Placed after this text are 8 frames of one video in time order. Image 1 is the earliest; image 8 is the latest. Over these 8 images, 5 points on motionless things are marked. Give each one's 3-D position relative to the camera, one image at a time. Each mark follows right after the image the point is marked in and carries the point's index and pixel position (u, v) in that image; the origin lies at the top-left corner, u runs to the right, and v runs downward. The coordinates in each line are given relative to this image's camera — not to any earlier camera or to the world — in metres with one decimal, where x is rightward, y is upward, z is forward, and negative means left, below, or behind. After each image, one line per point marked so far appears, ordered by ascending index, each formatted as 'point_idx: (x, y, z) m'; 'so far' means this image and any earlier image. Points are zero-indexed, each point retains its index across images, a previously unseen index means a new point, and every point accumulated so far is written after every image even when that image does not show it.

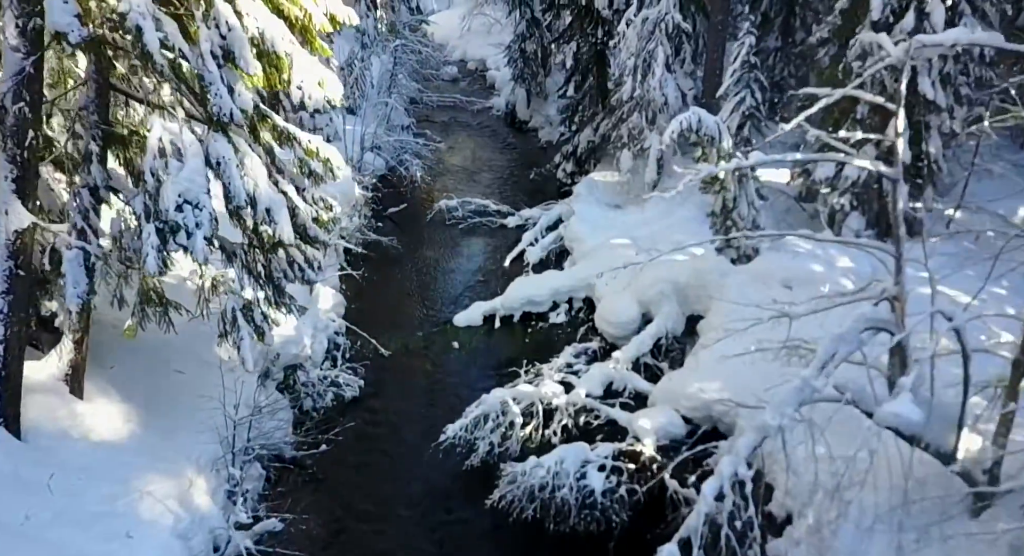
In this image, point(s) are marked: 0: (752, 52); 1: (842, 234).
0: (+4.2, +3.9, +14.5) m
1: (+5.4, +0.7, +13.5) m
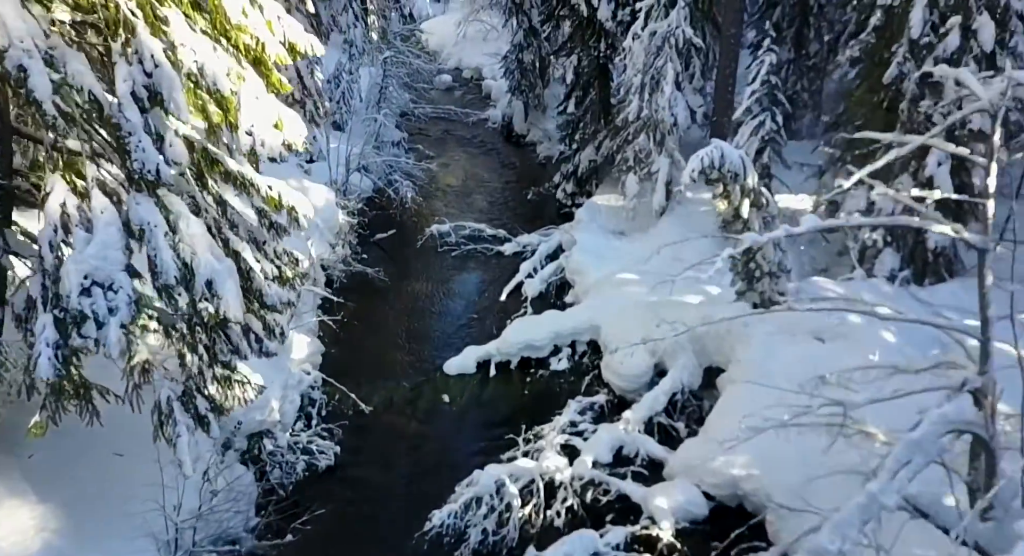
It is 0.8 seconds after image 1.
0: (+4.1, +3.3, +13.2) m
1: (+5.3, +0.1, +12.2) m
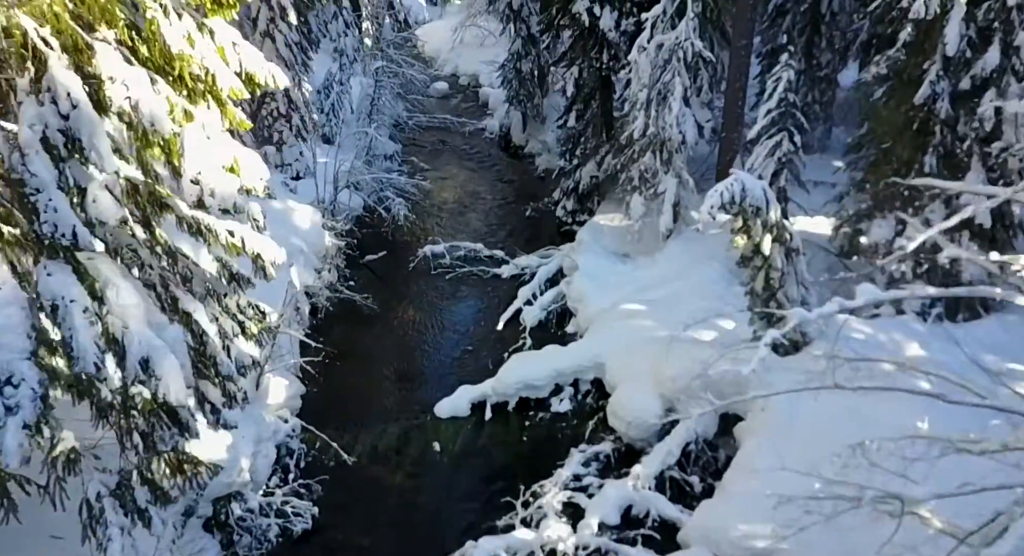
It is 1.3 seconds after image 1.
0: (+4.1, +2.8, +12.2) m
1: (+5.3, -0.4, +11.2) m
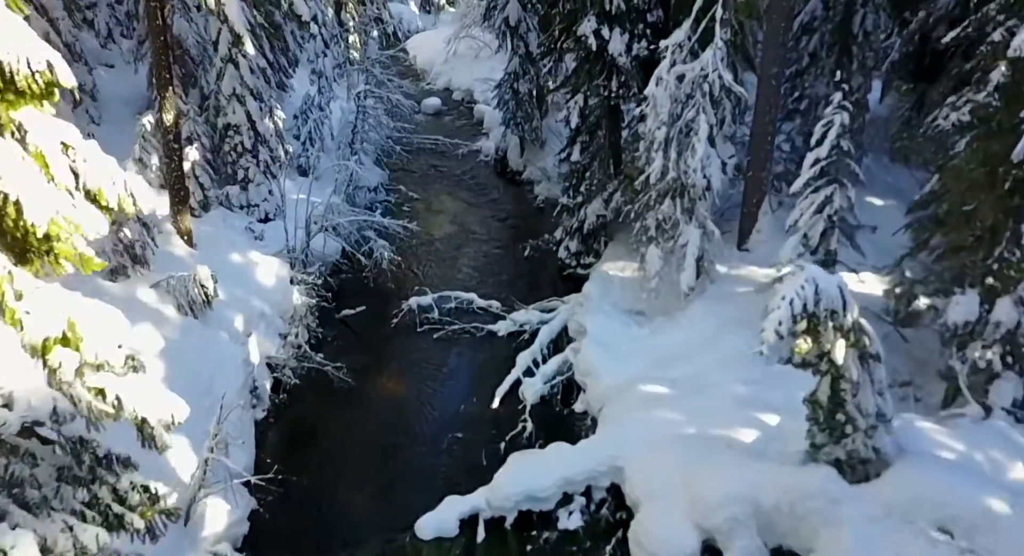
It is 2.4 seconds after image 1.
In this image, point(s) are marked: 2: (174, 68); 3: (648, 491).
0: (+4.0, +1.8, +10.1) m
1: (+5.3, -1.4, +9.1) m
2: (-6.2, +3.9, +15.4) m
3: (+1.5, -2.4, +9.2) m
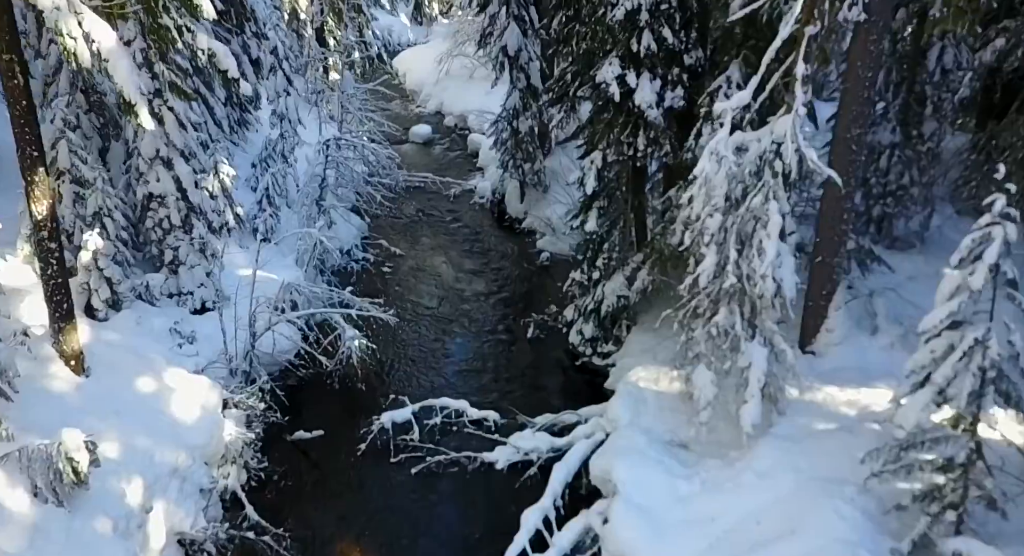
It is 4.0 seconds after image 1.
0: (+4.1, +0.2, +6.8) m
1: (+5.3, -3.0, +5.7) m
2: (-6.2, +2.2, +12.0) m
3: (+1.6, -3.9, +5.8) m
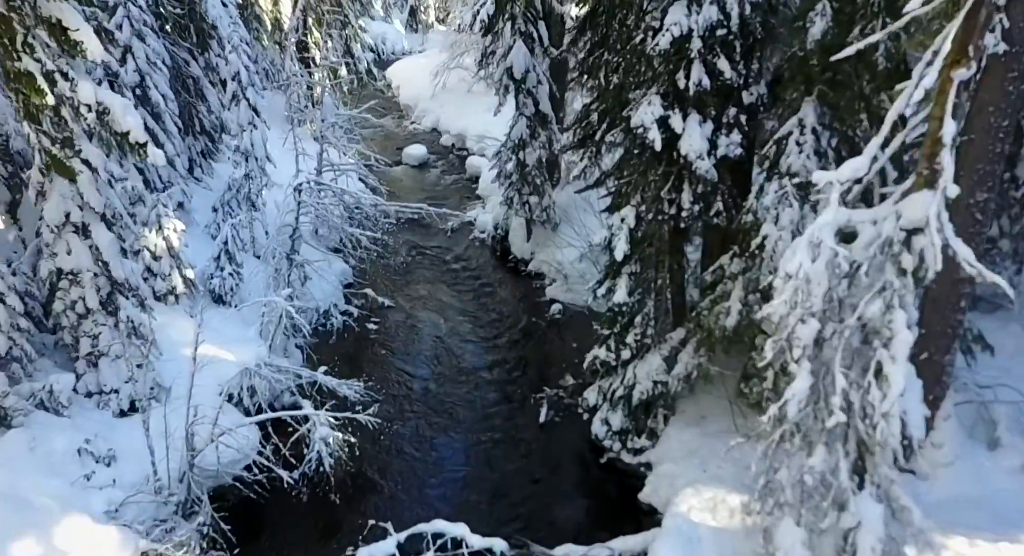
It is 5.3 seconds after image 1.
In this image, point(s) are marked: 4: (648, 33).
0: (+4.3, -0.9, +4.1) m
1: (+5.5, -4.1, +3.0) m
2: (-6.1, +1.1, +9.3) m
3: (+1.7, -5.0, +3.1) m
4: (+1.6, +2.9, +9.8) m
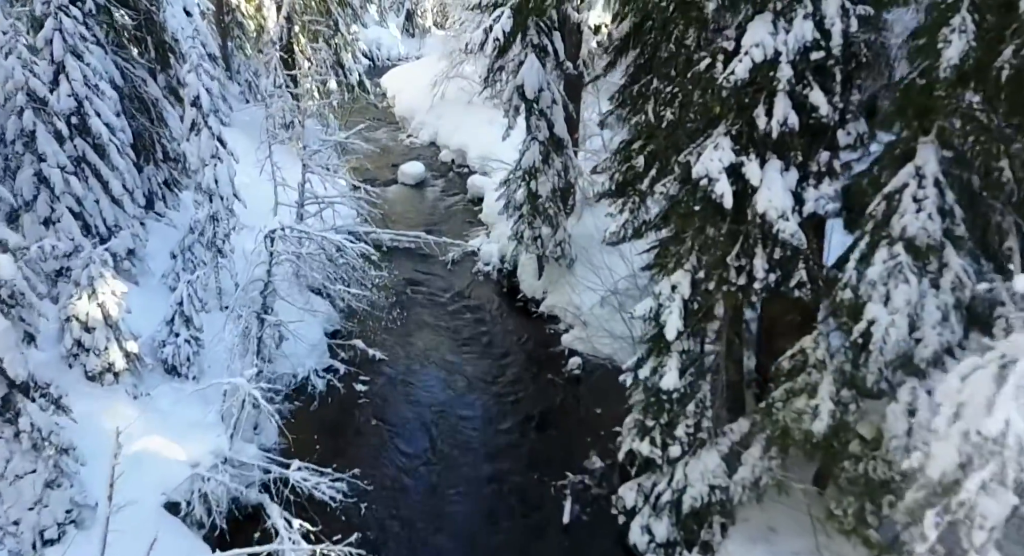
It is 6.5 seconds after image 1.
0: (+4.5, -1.7, +1.7) m
1: (+5.8, -4.9, +0.6) m
2: (-5.8, +0.2, +6.9) m
3: (+2.0, -5.9, +0.7) m
4: (+1.8, +2.0, +7.5) m
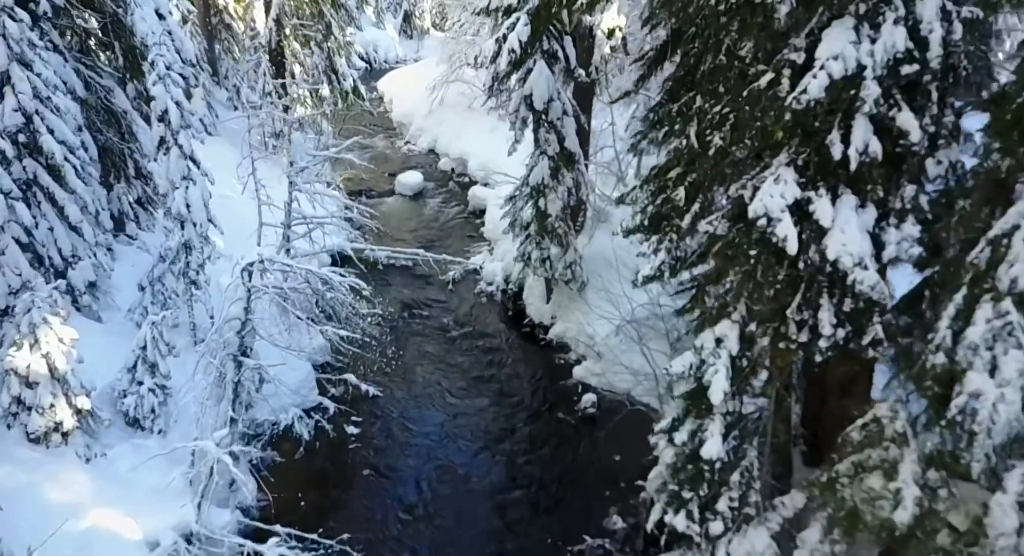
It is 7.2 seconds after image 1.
0: (+4.7, -2.2, +0.3) m
1: (+5.9, -5.3, -0.8) m
2: (-5.7, -0.3, +5.5) m
3: (+2.2, -6.3, -0.7) m
4: (+2.0, +1.5, +6.1) m
